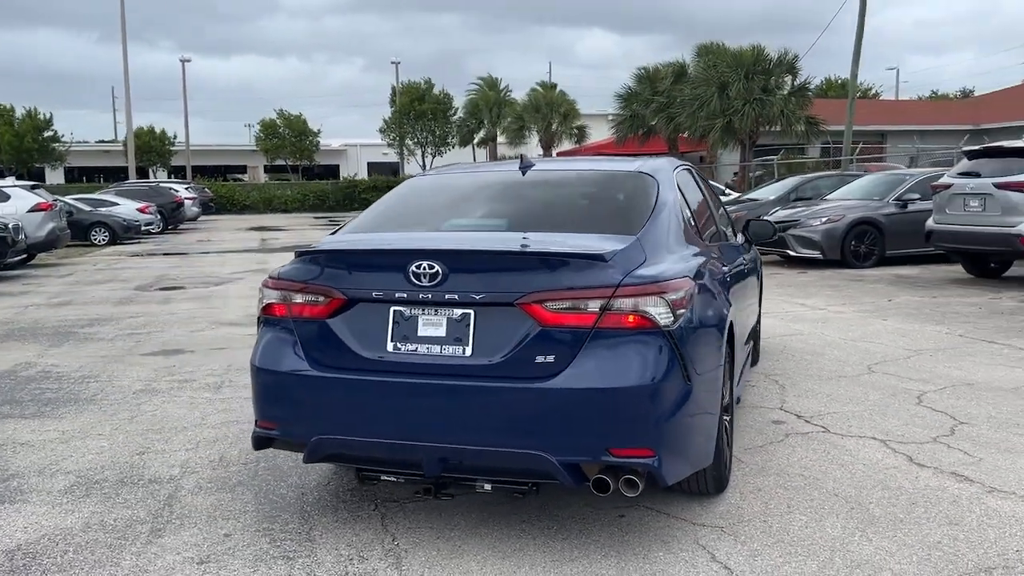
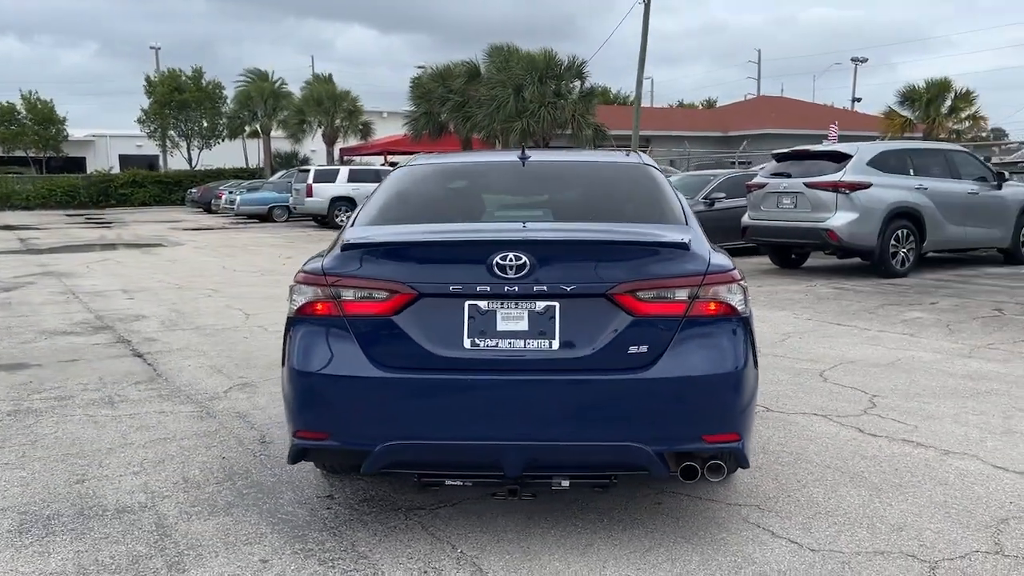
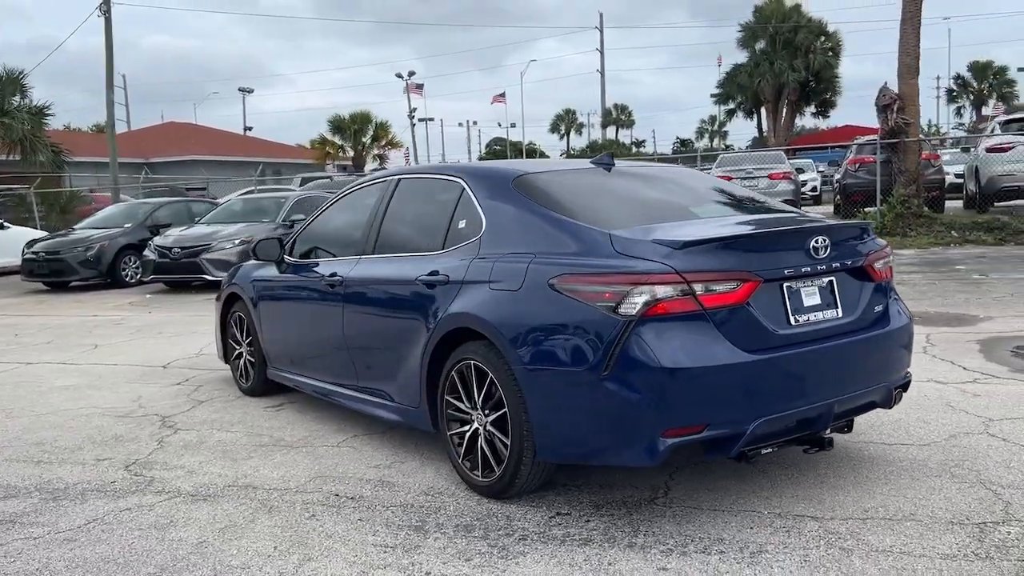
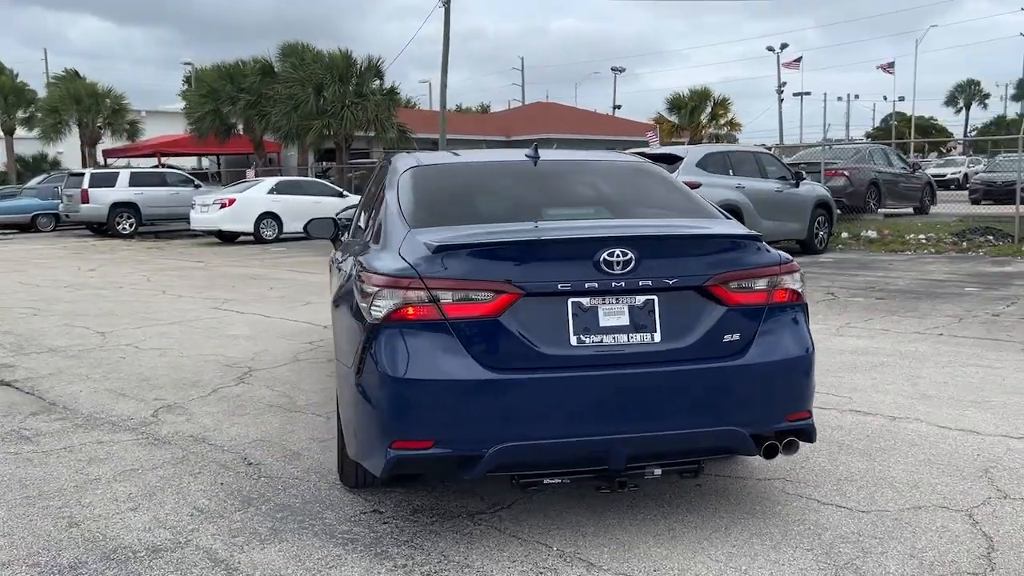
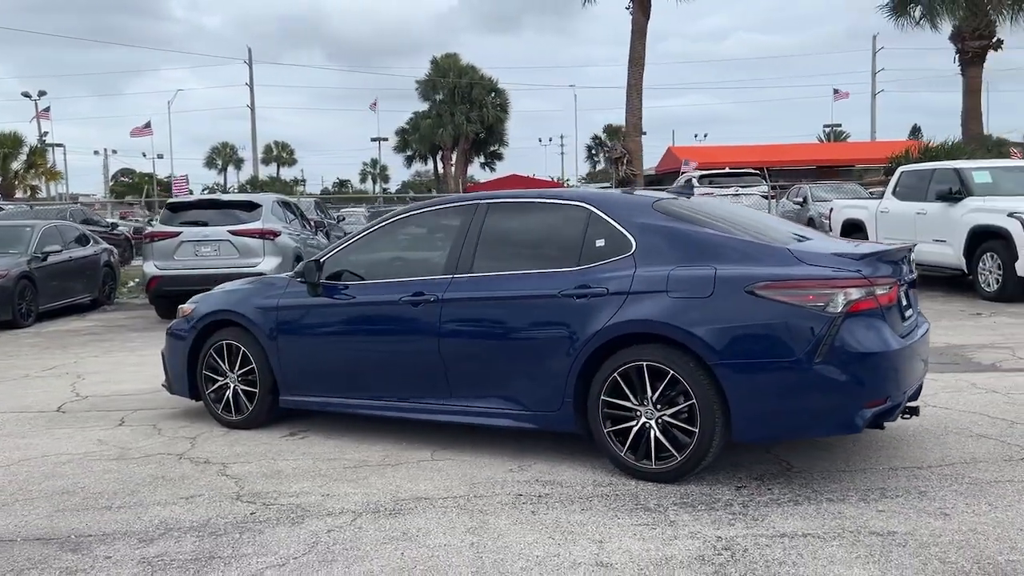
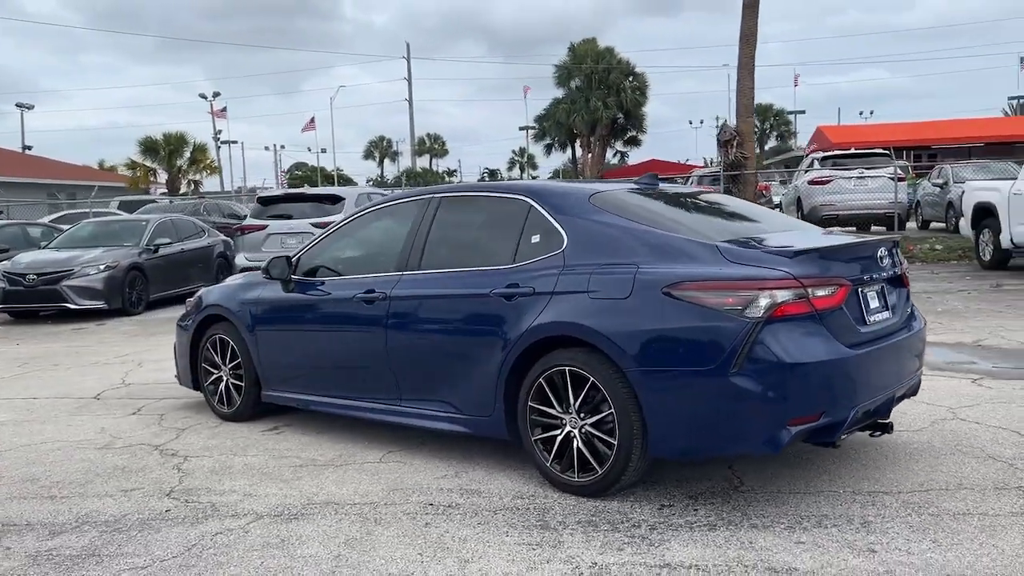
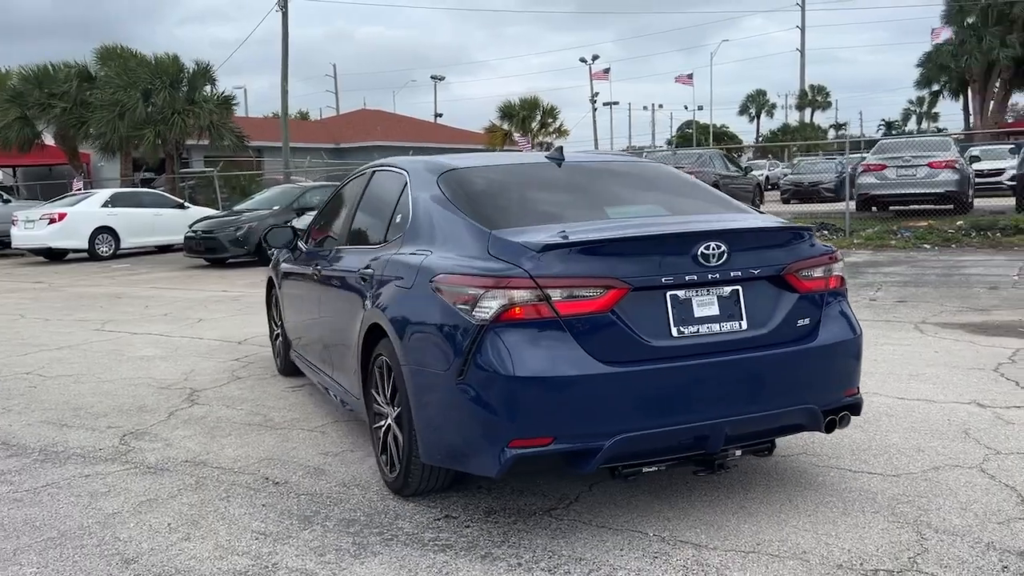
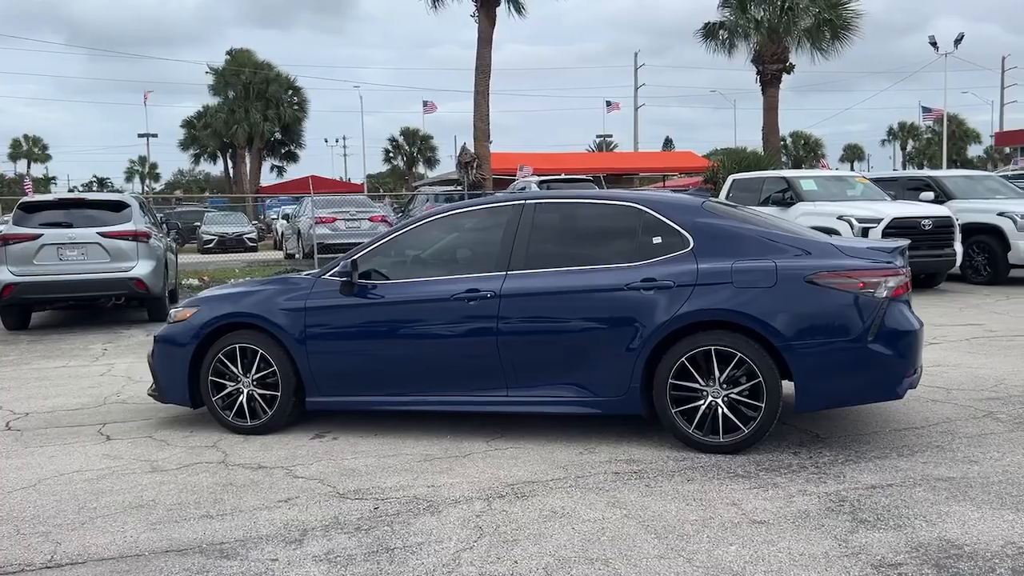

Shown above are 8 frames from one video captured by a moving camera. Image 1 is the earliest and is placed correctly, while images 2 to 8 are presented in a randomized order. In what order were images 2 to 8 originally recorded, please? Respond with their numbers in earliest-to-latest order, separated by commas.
2, 4, 7, 3, 6, 5, 8
